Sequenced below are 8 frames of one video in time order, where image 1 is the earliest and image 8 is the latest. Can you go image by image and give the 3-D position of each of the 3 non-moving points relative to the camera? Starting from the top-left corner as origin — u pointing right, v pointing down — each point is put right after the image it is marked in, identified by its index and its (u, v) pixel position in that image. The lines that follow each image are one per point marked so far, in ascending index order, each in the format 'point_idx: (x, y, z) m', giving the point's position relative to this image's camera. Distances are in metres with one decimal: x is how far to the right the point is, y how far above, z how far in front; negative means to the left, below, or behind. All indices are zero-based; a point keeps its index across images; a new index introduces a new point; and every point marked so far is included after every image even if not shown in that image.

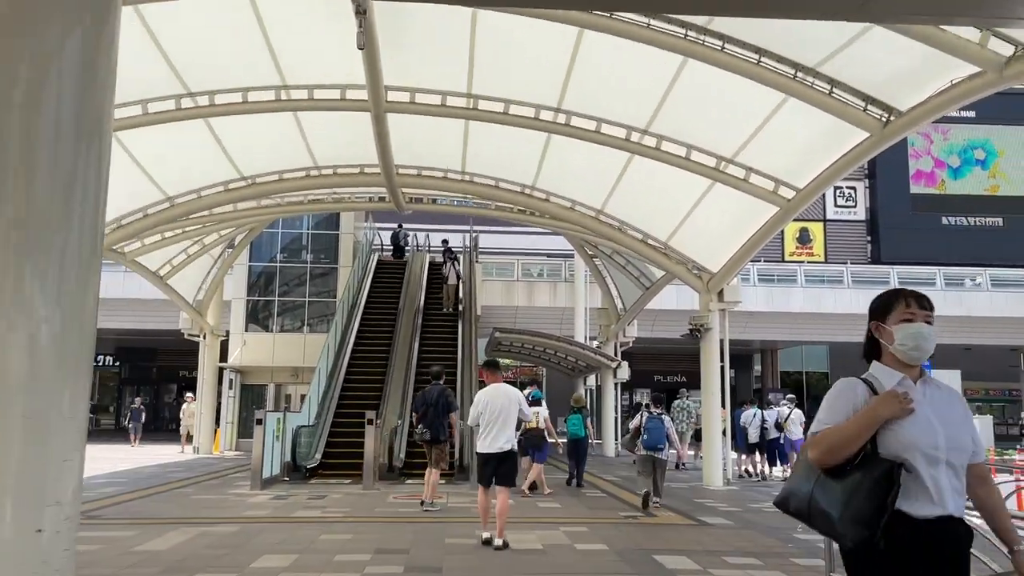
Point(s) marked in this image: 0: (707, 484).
0: (+3.4, -3.4, +14.6) m
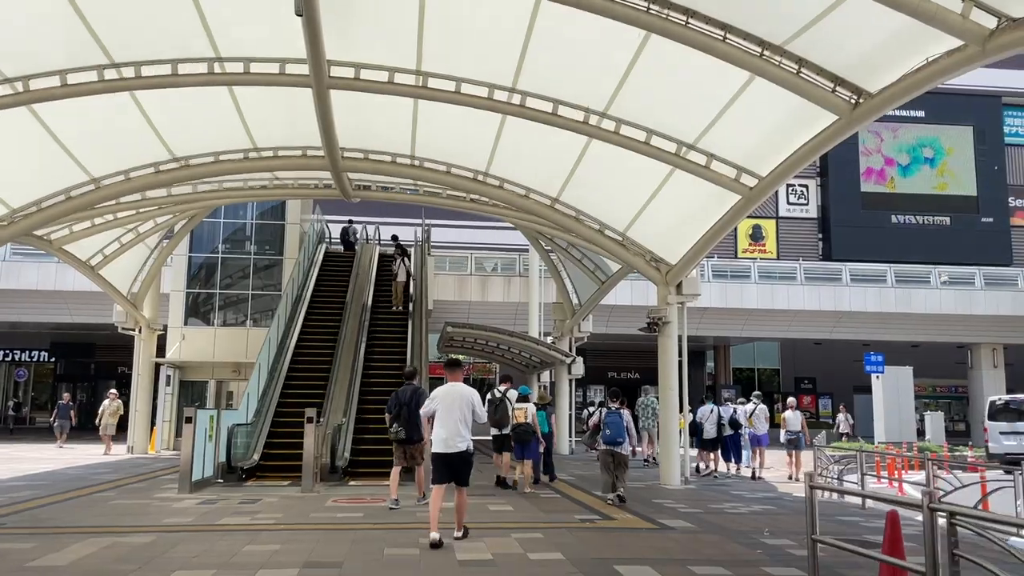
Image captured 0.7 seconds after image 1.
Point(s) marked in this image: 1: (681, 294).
0: (+2.6, -3.3, +14.1) m
1: (+2.9, -0.1, +14.5) m
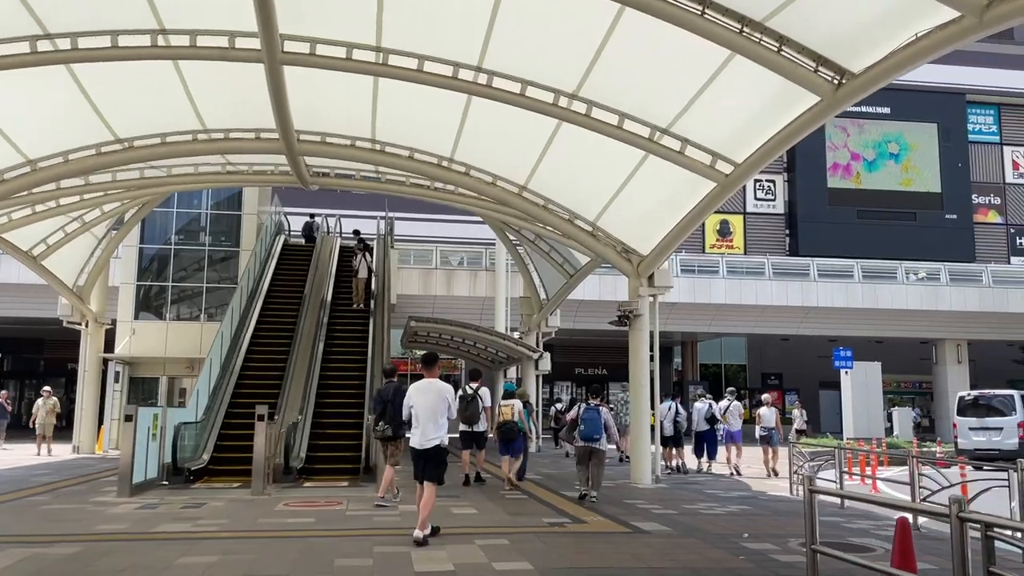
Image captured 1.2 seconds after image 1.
0: (+2.0, -3.1, +13.6) m
1: (+2.3, +0.1, +14.0) m
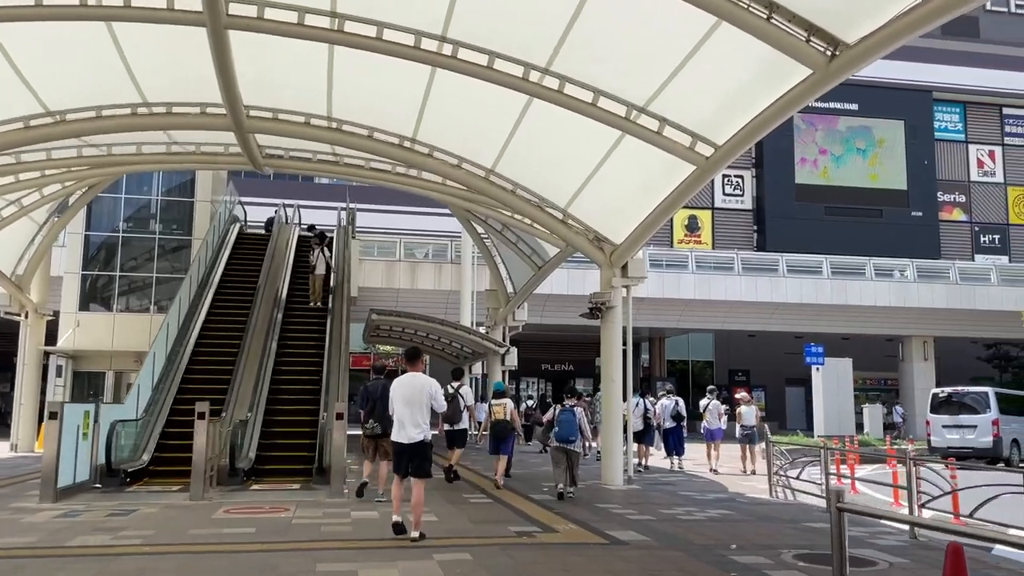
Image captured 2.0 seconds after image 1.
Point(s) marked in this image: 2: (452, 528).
0: (+1.4, -3.0, +12.9) m
1: (+1.8, +0.2, +13.3) m
2: (-0.6, -2.3, +8.0) m
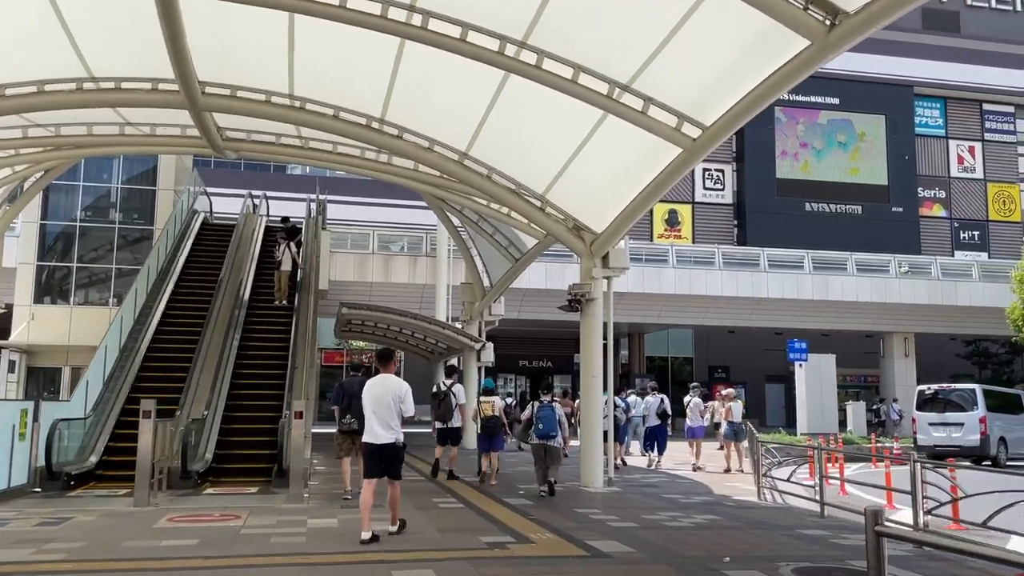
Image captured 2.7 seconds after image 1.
0: (+1.1, -2.8, +12.2) m
1: (+1.4, +0.3, +12.6) m
2: (-0.8, -2.2, +7.3) m
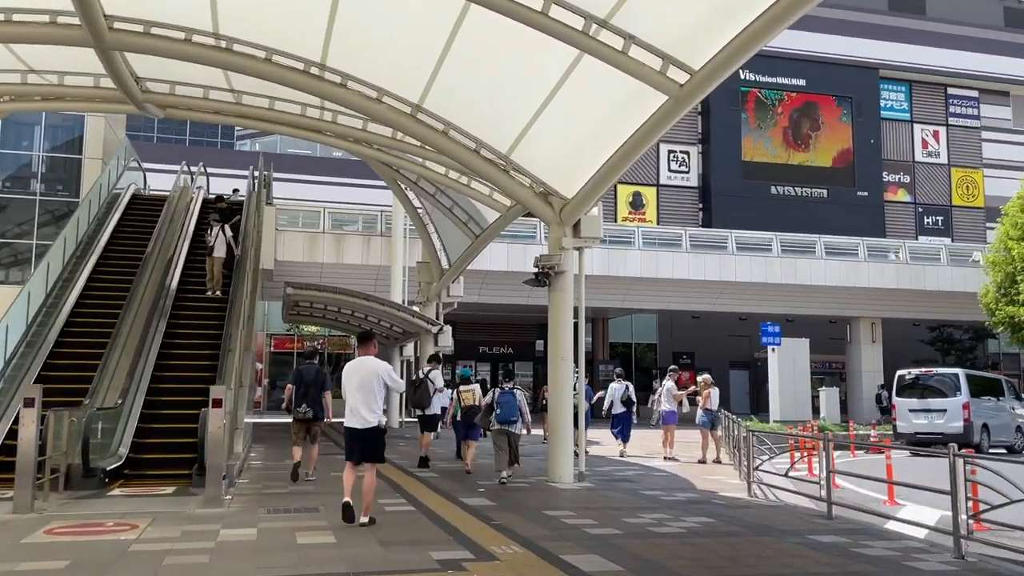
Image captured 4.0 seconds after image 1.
0: (+0.5, -2.5, +10.9) m
1: (+0.9, +0.7, +11.3) m
2: (-1.1, -1.9, +5.9) m
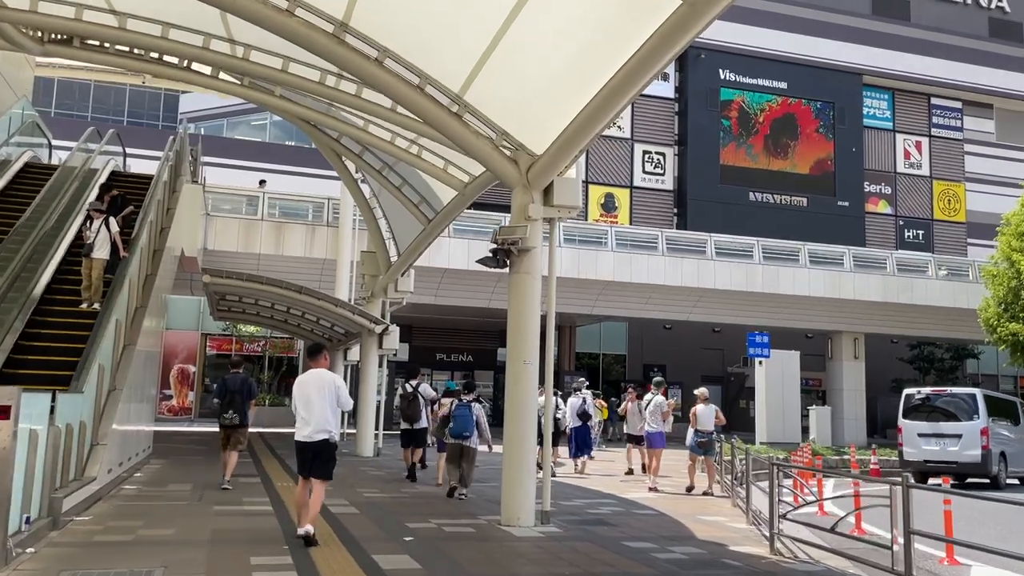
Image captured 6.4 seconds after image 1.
0: (0.0, -2.3, +8.3) m
1: (+0.4, +0.9, +8.8) m
2: (-1.4, -1.6, +3.3) m
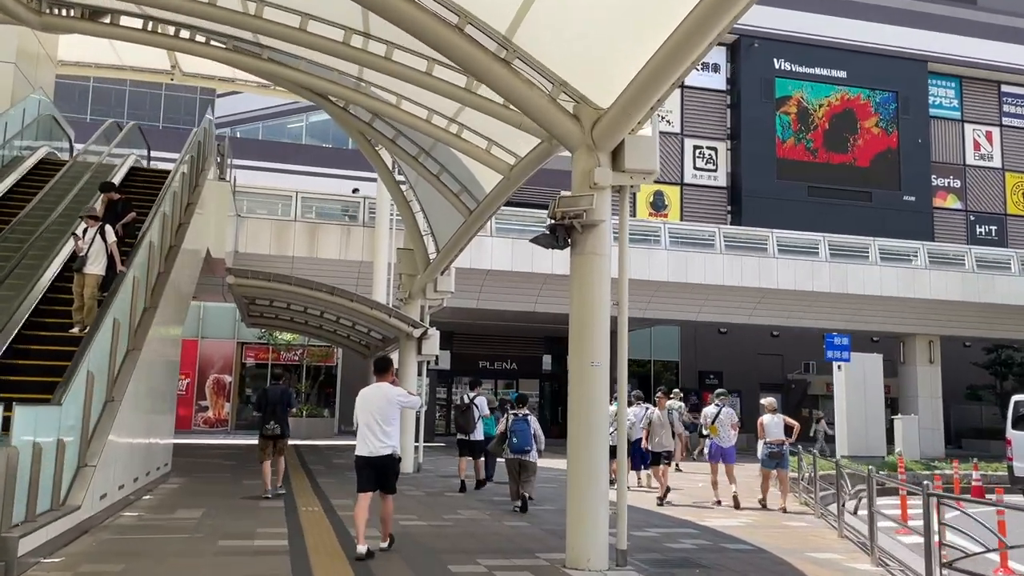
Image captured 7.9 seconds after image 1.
0: (+0.5, -2.2, +6.7) m
1: (+0.9, +1.0, +7.2) m
2: (-1.2, -1.4, +1.7) m
